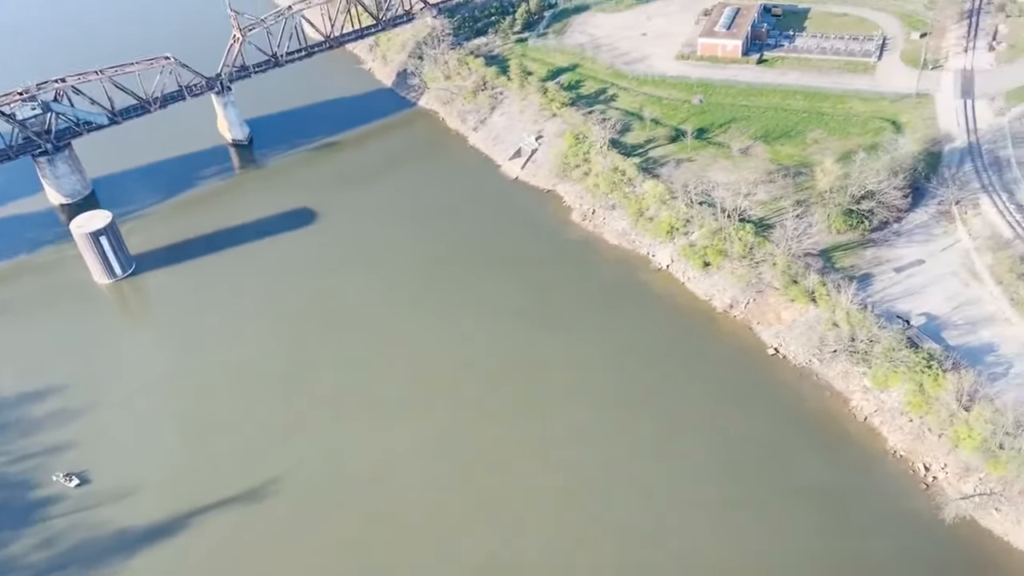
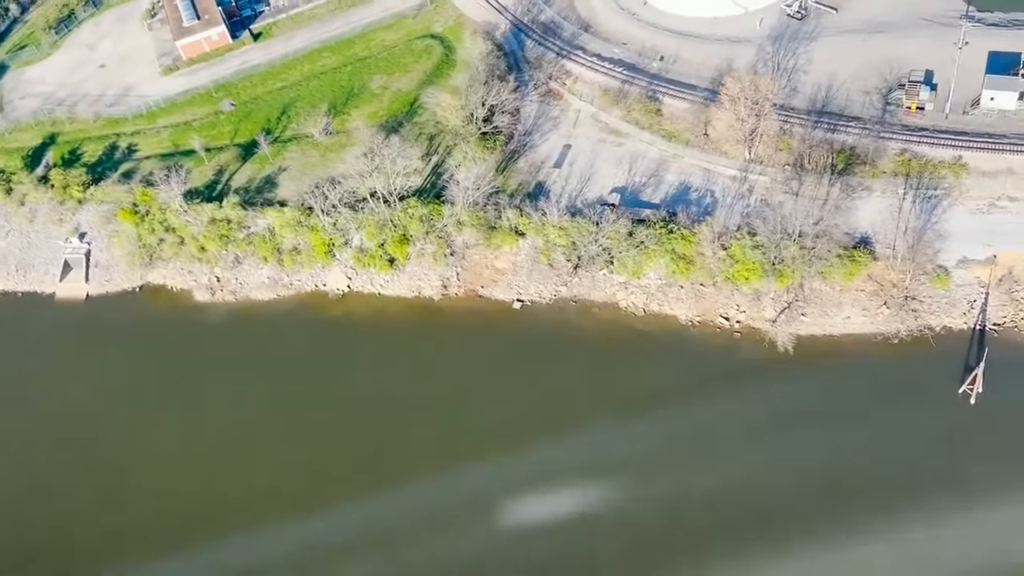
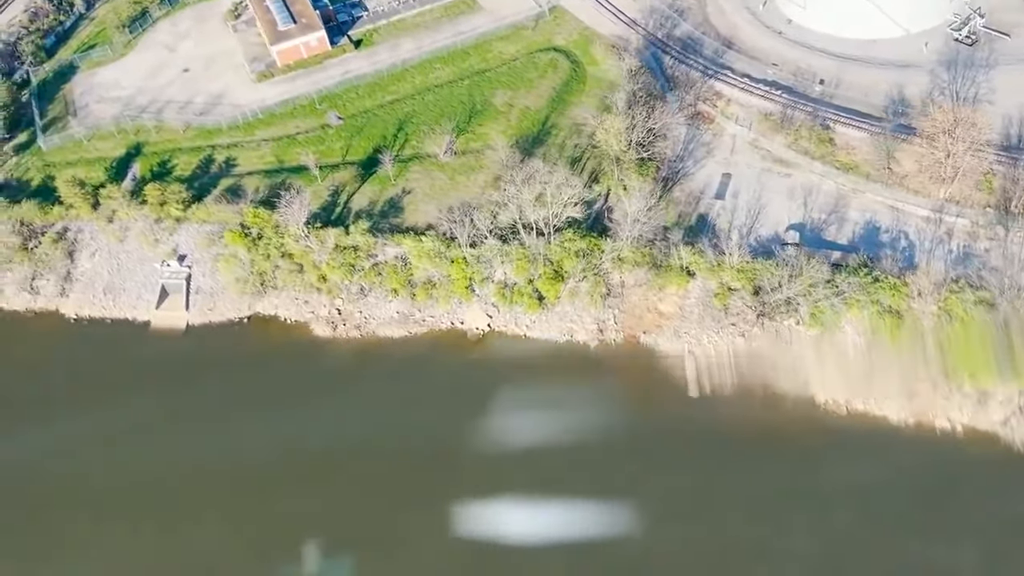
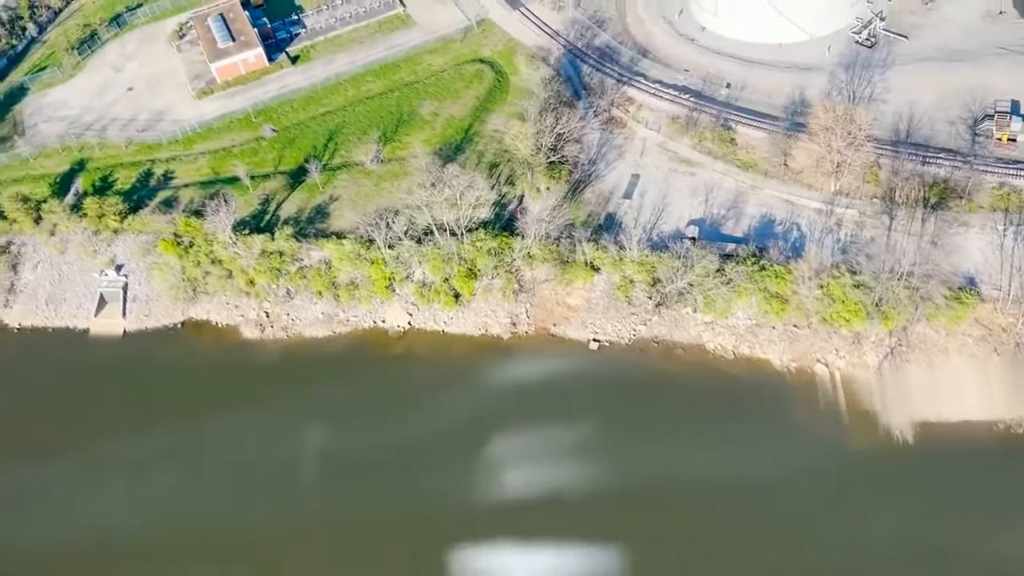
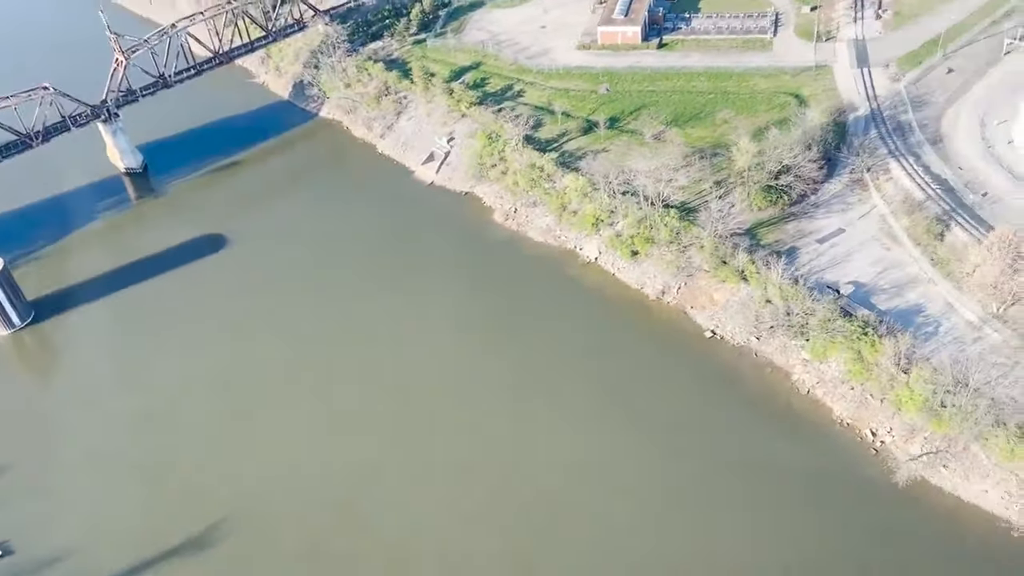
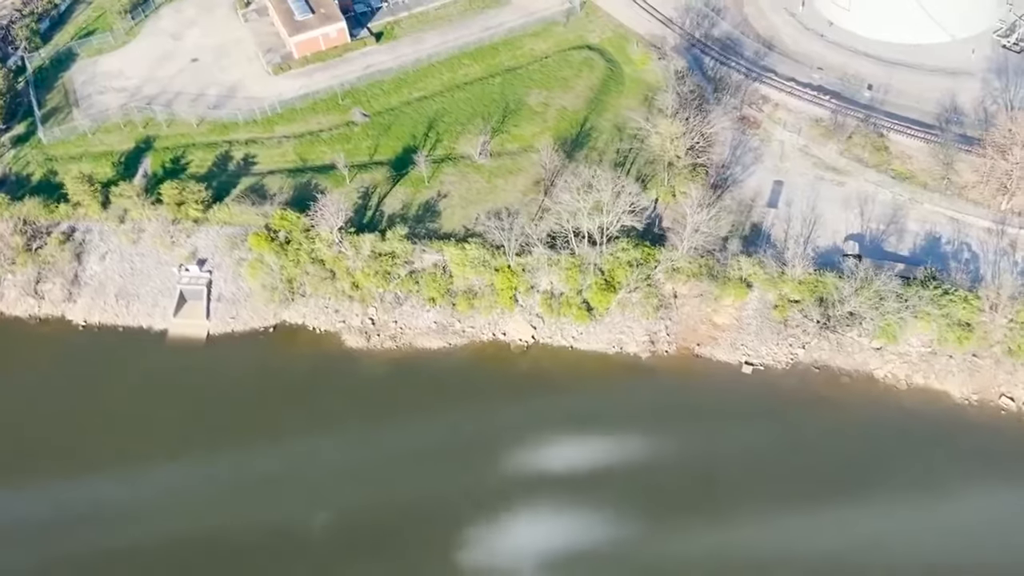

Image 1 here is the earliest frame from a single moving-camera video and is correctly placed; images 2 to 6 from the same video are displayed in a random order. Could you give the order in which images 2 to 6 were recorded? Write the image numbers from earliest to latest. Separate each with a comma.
5, 2, 4, 3, 6
